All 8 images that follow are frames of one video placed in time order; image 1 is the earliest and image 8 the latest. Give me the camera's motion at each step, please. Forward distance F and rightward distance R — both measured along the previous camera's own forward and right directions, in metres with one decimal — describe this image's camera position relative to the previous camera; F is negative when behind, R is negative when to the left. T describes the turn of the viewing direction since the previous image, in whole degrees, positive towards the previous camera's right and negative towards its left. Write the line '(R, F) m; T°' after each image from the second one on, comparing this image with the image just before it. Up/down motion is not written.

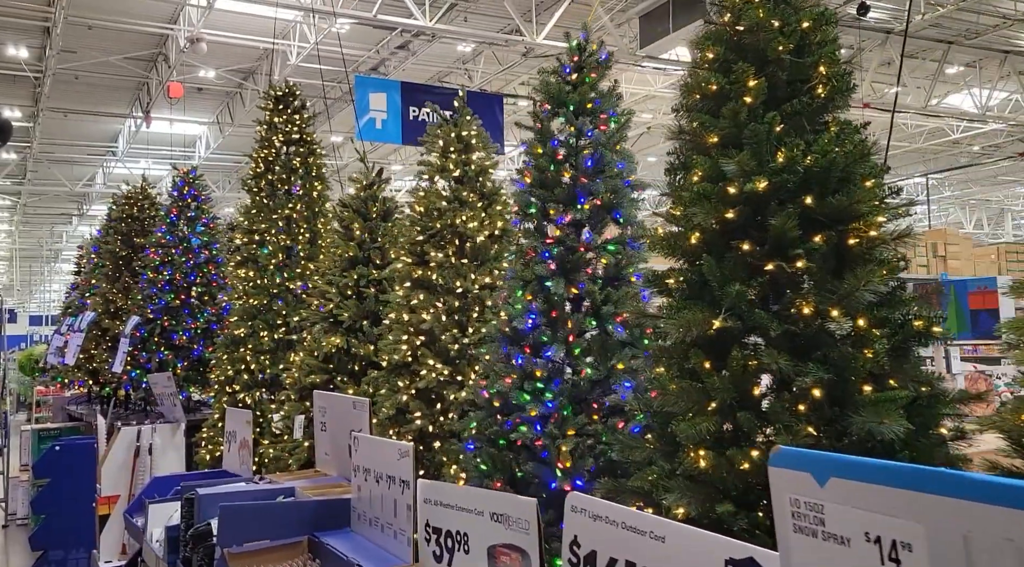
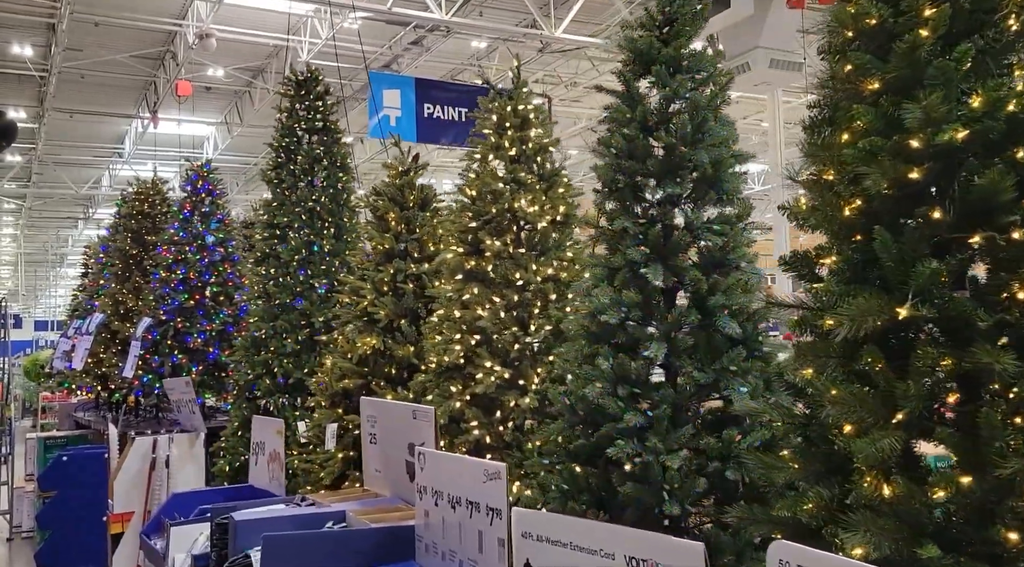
(-0.3, +0.6) m; 0°
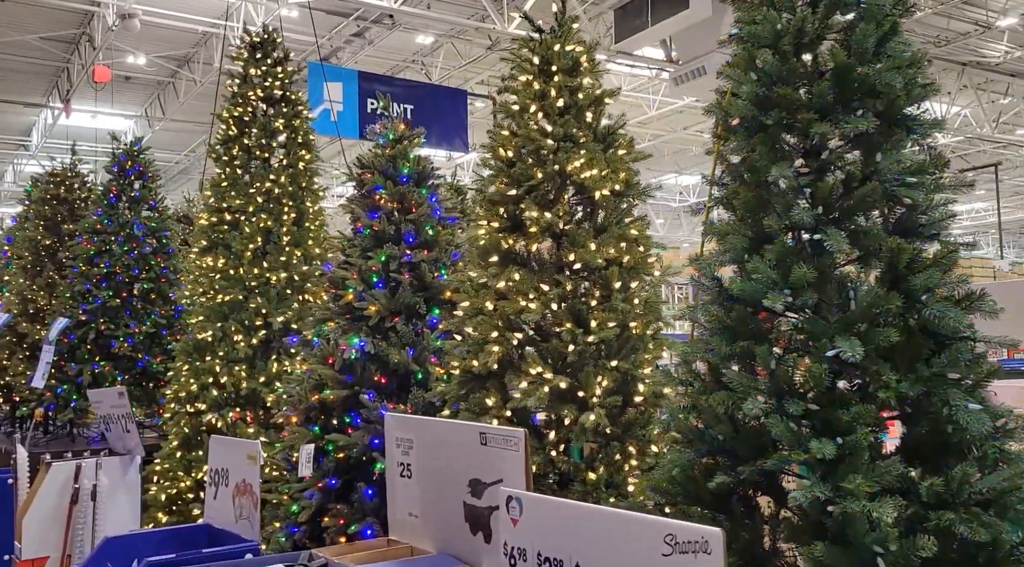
(-0.5, +1.1) m; +5°
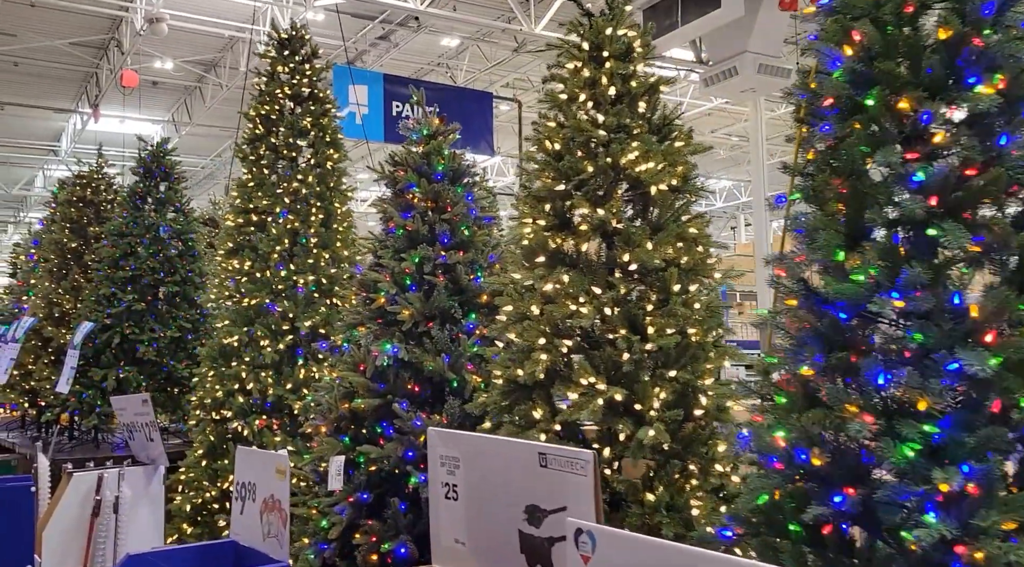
(-0.1, +0.3) m; -1°
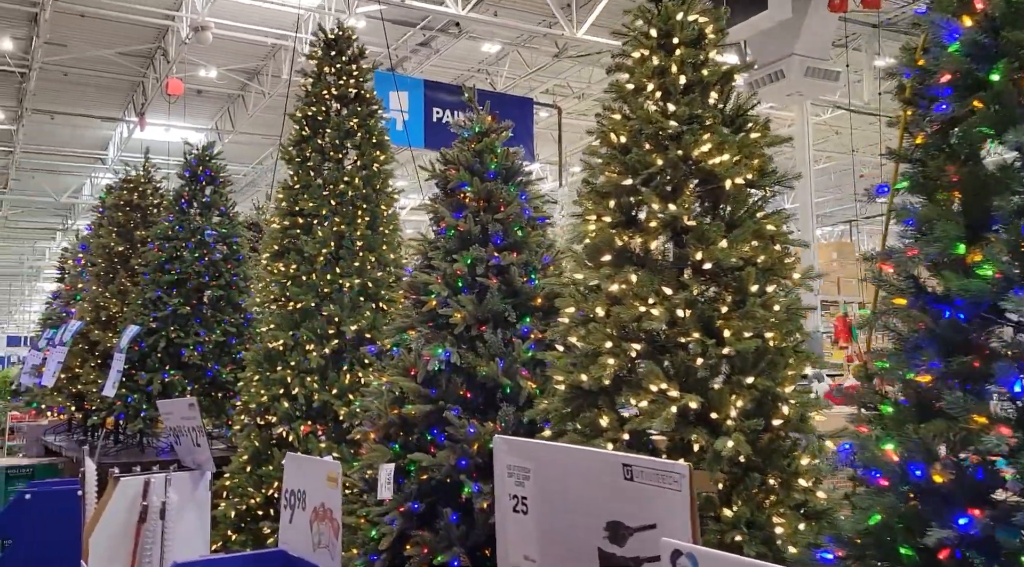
(-0.1, +0.2) m; -2°
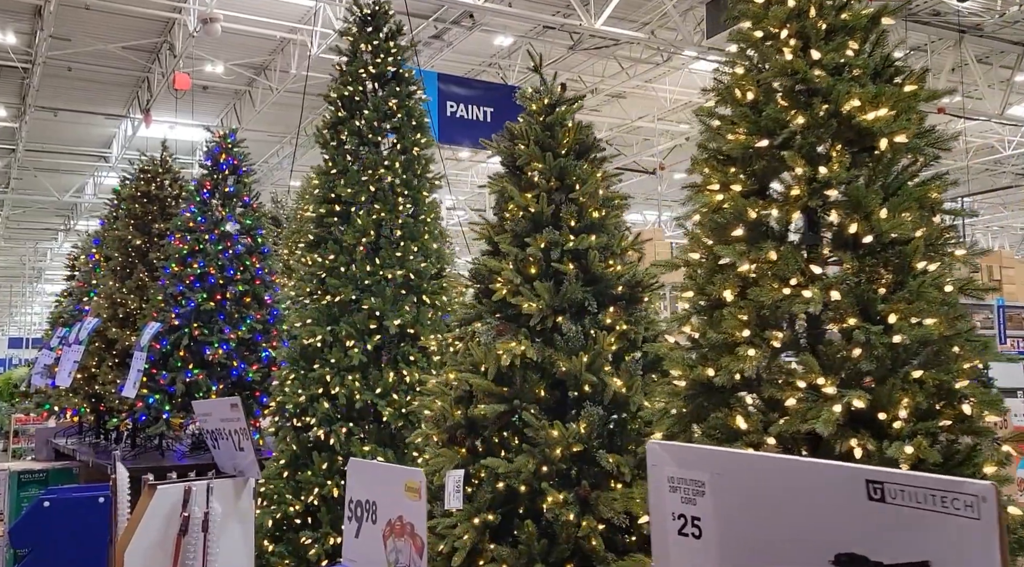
(-0.4, +0.5) m; 0°
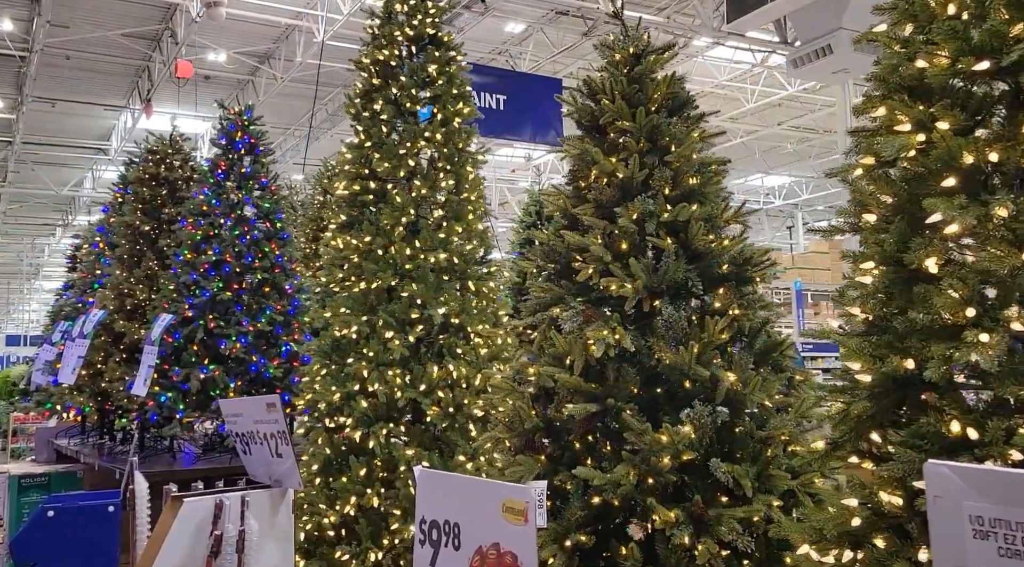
(-0.4, +0.7) m; 0°
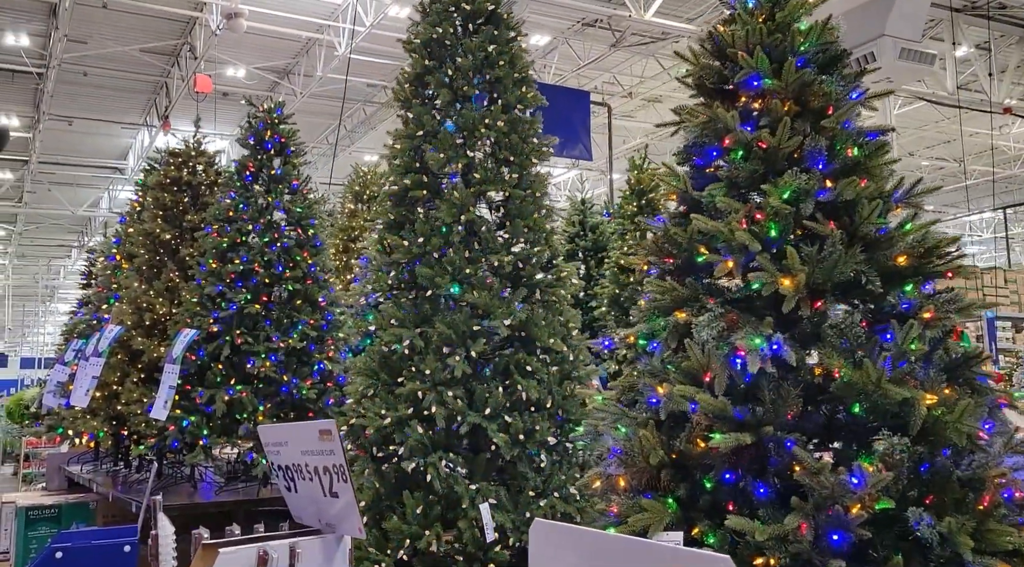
(-0.4, +0.8) m; -1°
